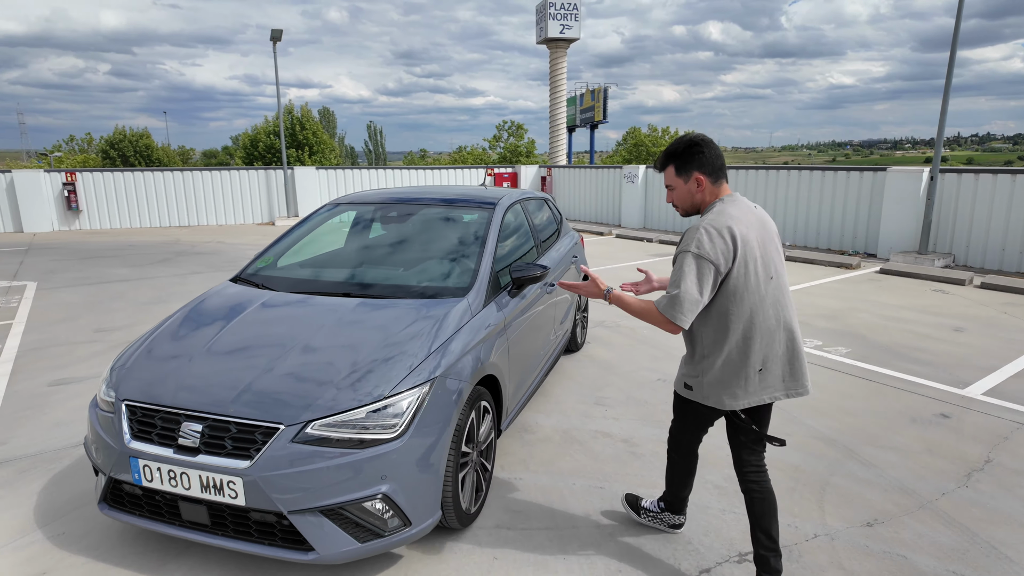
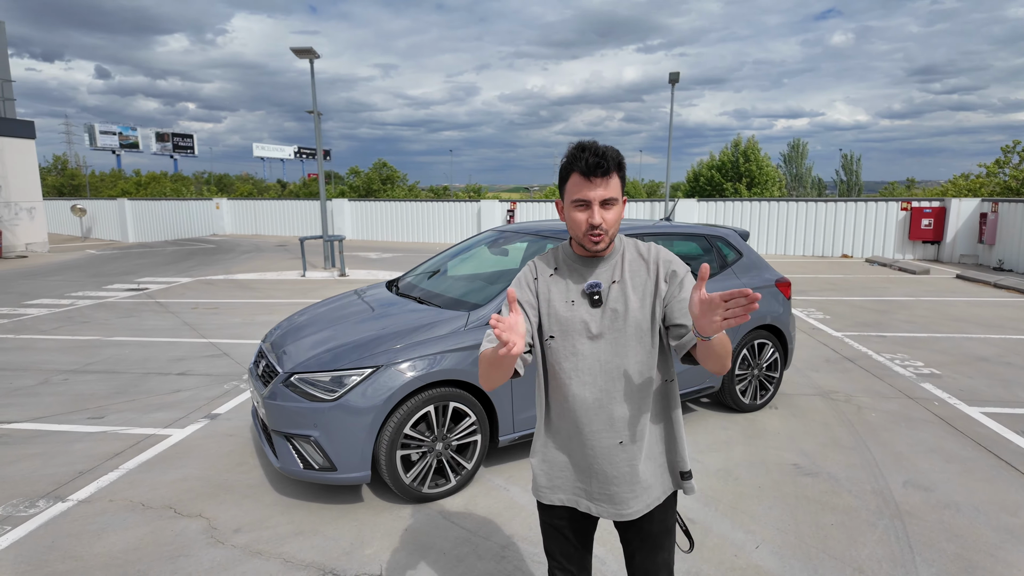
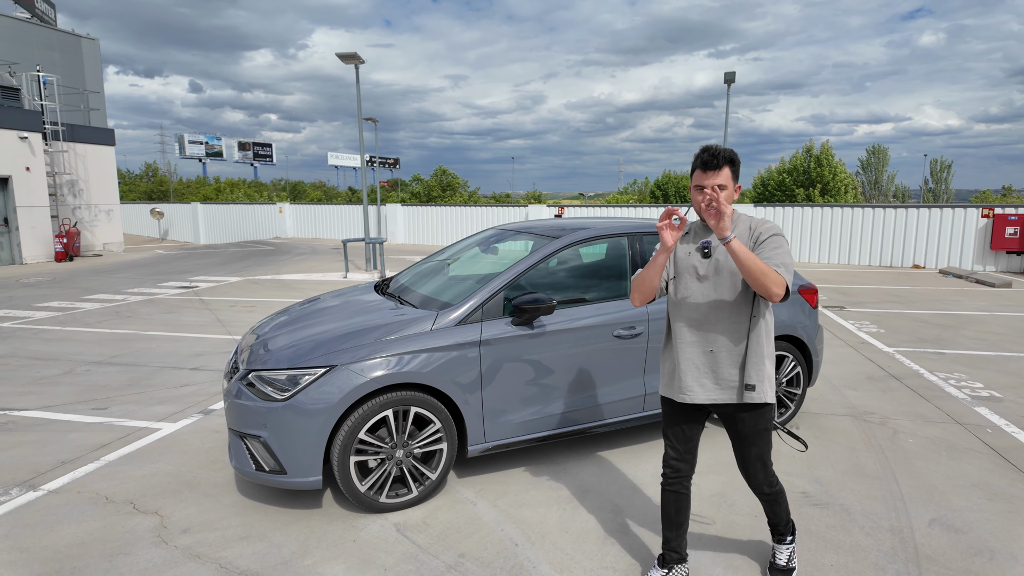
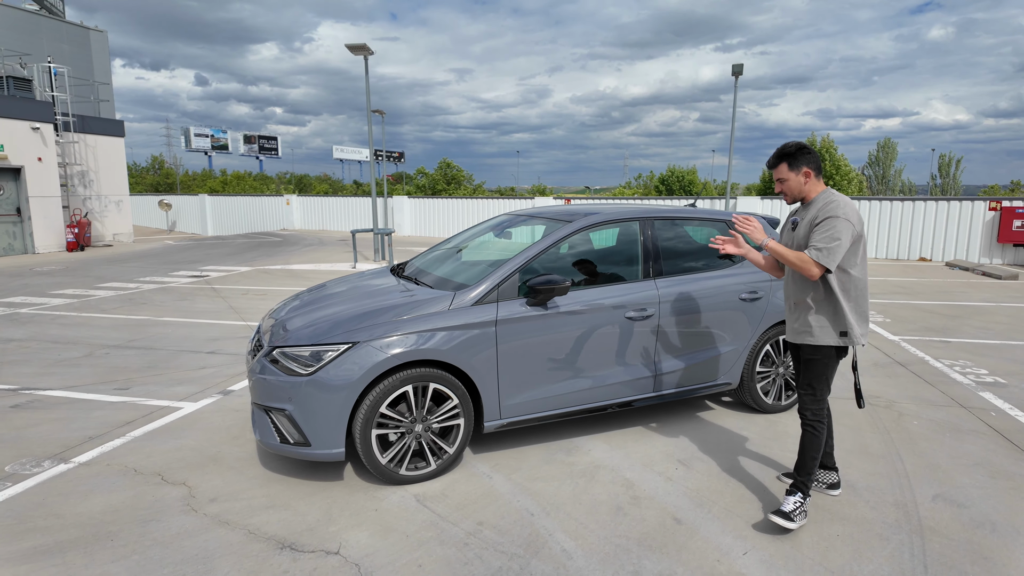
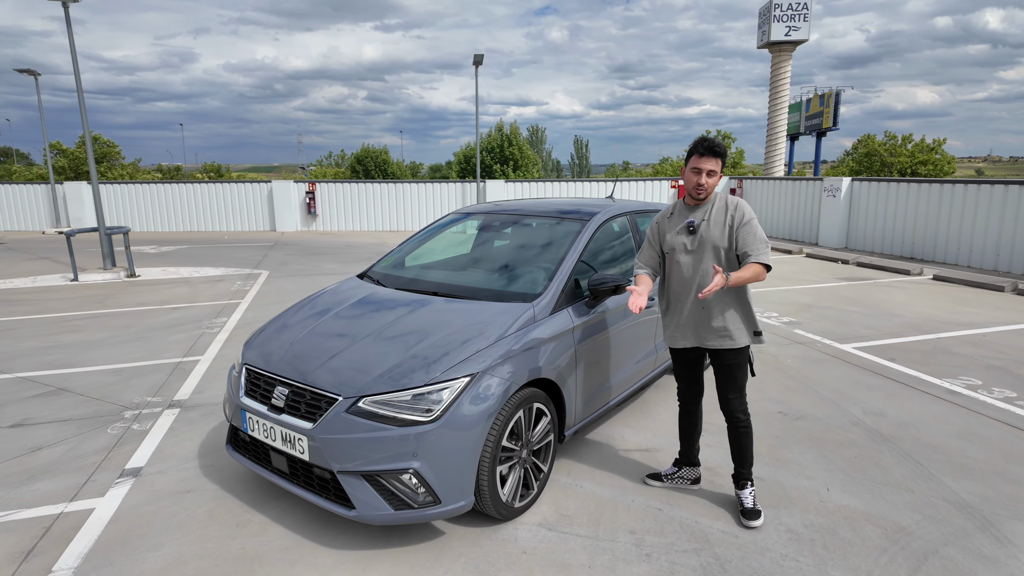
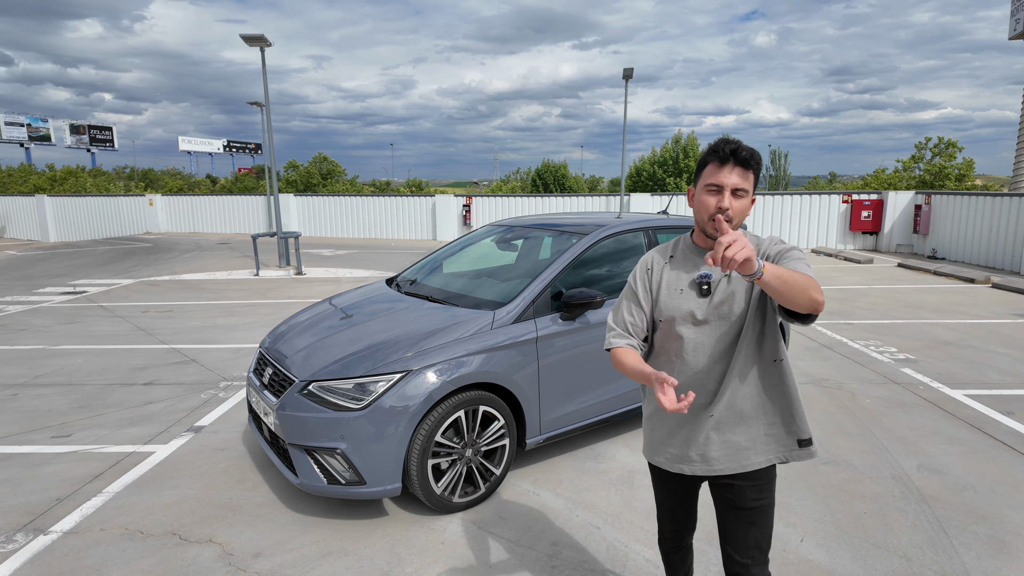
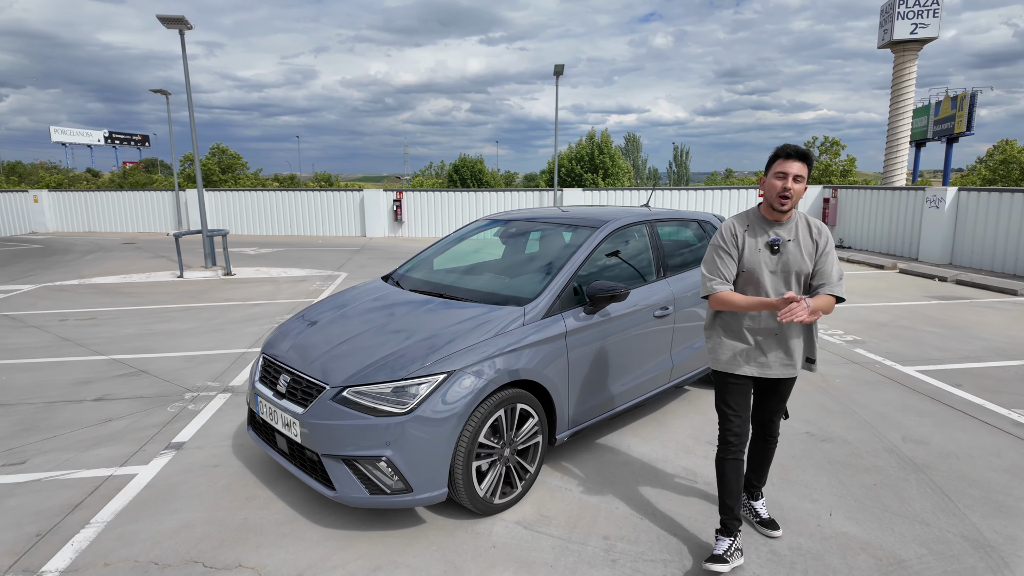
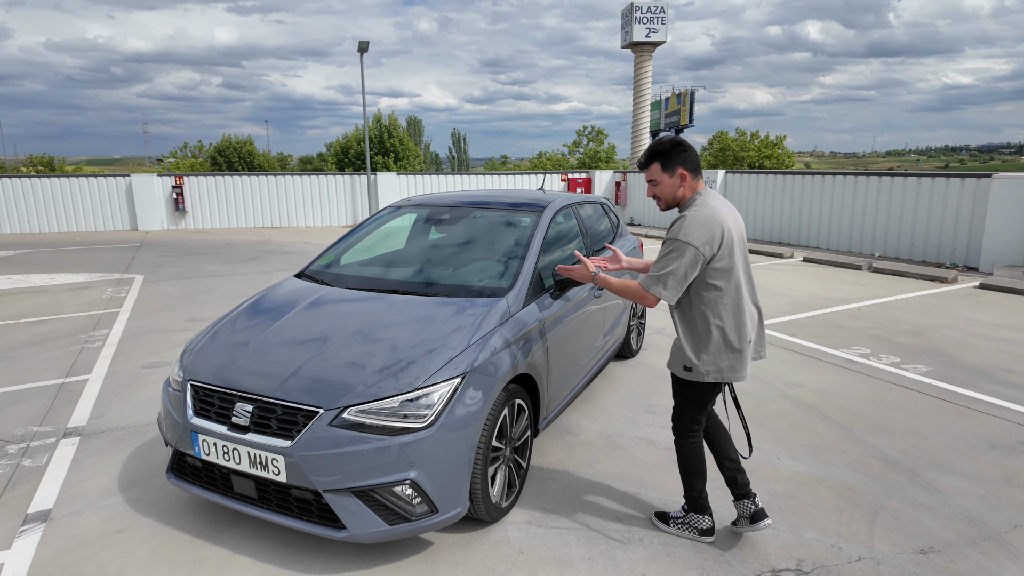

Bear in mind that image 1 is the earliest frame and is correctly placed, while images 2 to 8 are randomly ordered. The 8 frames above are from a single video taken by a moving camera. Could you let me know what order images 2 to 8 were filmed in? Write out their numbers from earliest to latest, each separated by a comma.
8, 5, 7, 6, 2, 3, 4
